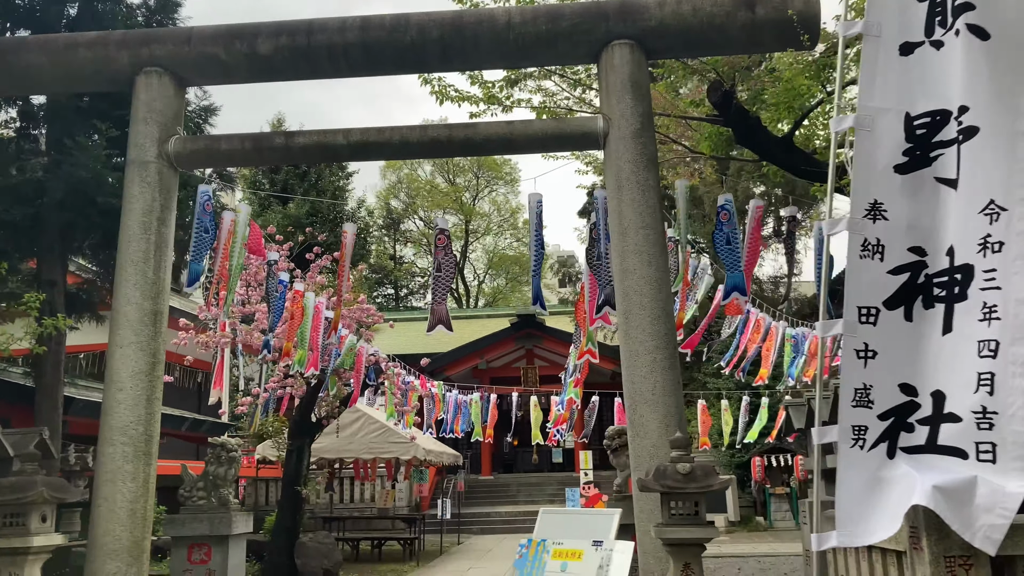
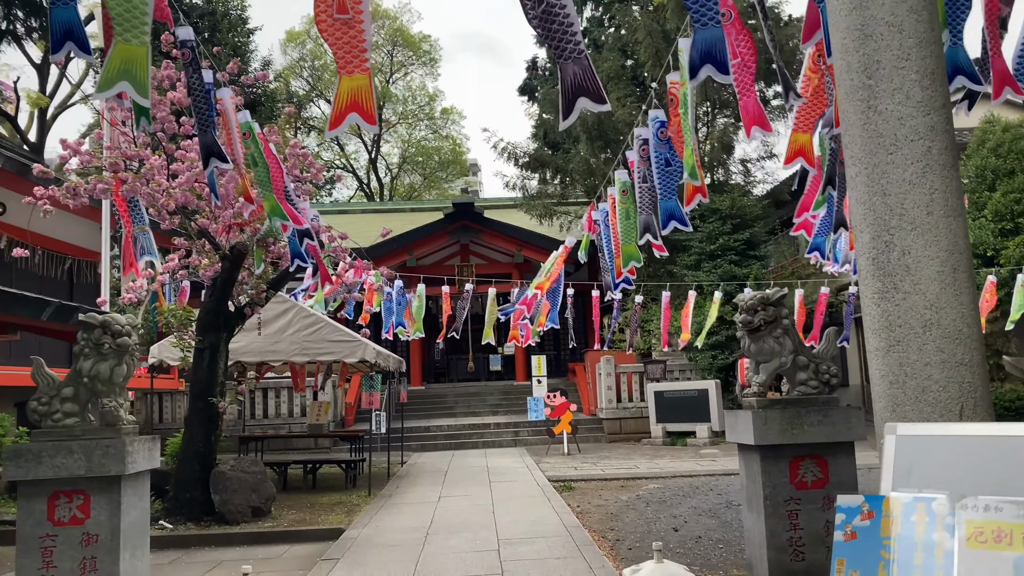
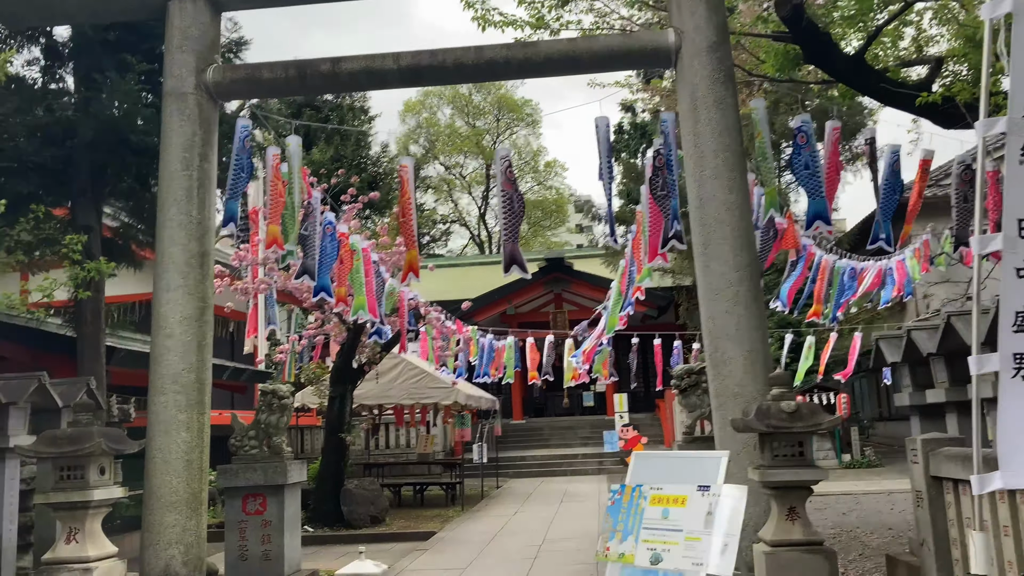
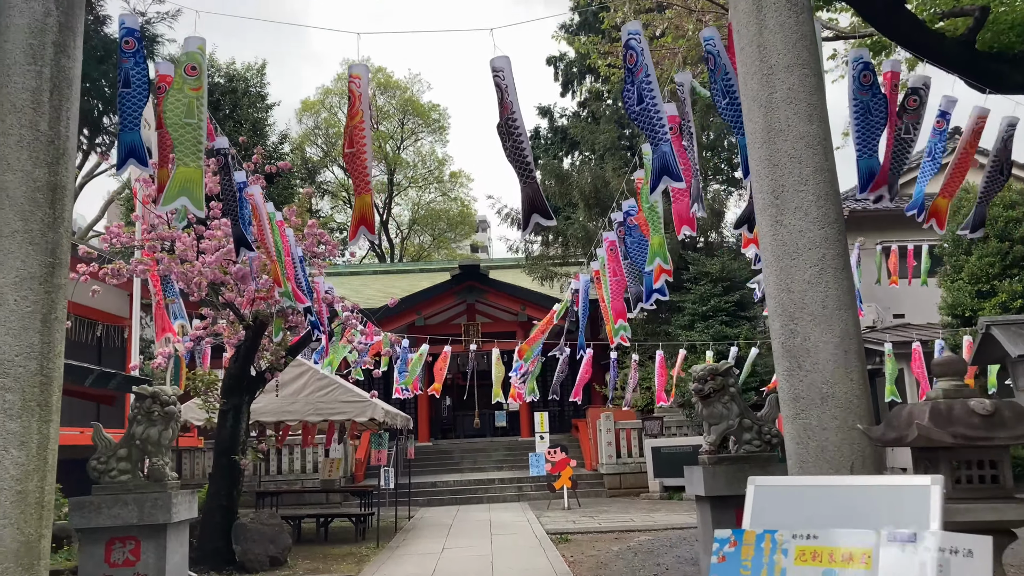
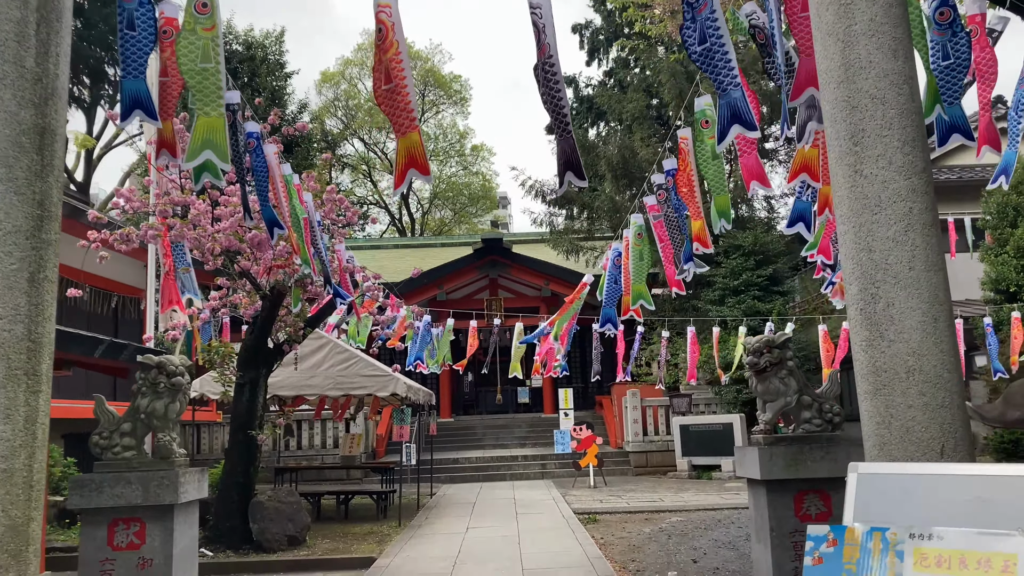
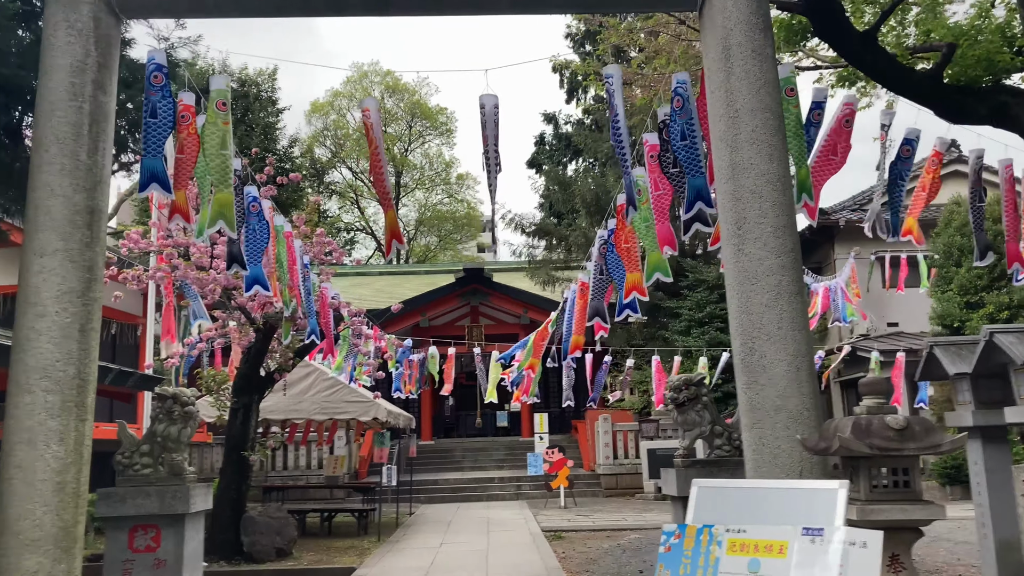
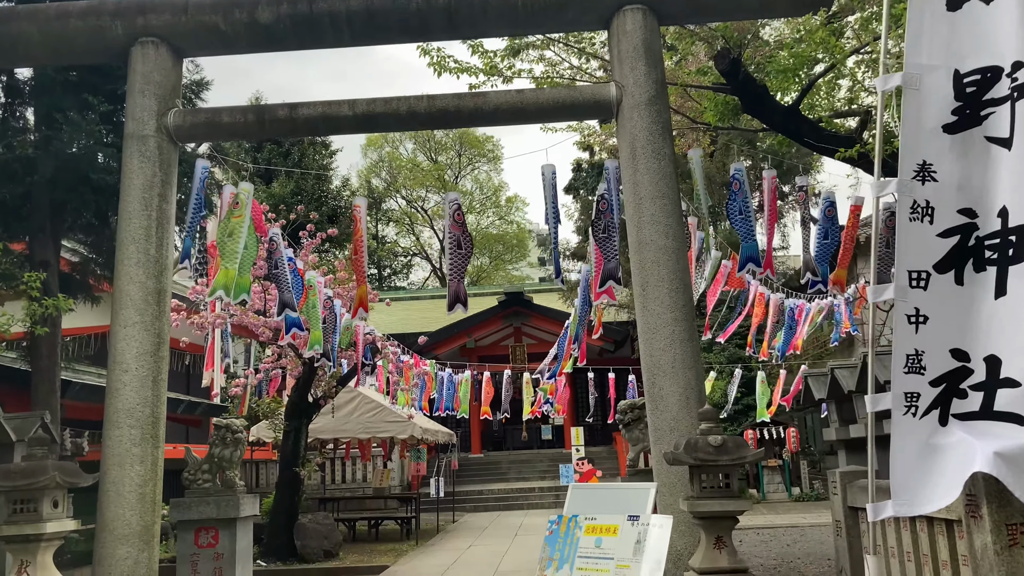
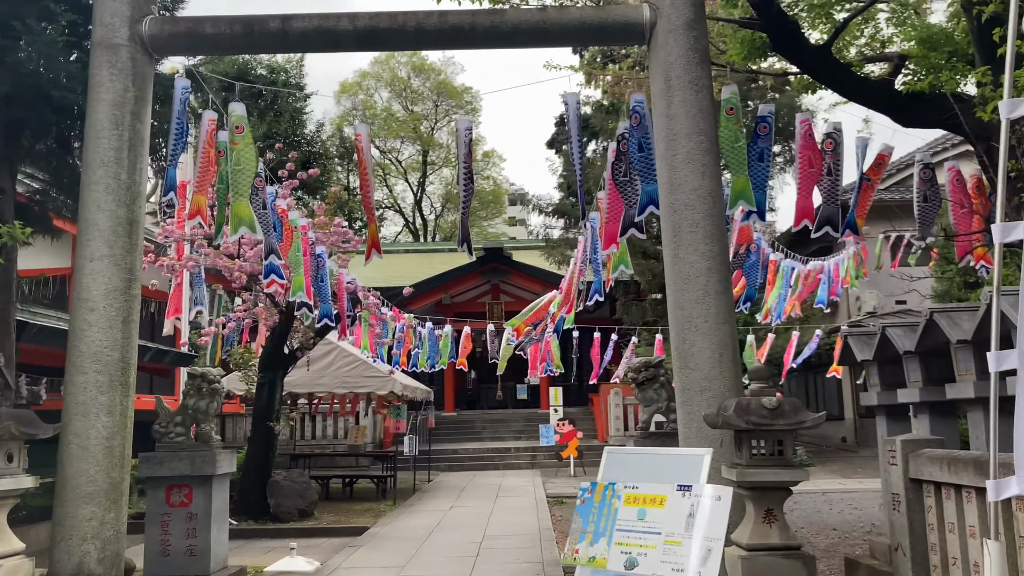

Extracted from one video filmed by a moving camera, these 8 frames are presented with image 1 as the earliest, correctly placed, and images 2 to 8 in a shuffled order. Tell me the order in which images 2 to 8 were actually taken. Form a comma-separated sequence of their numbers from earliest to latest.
7, 3, 8, 6, 4, 5, 2
